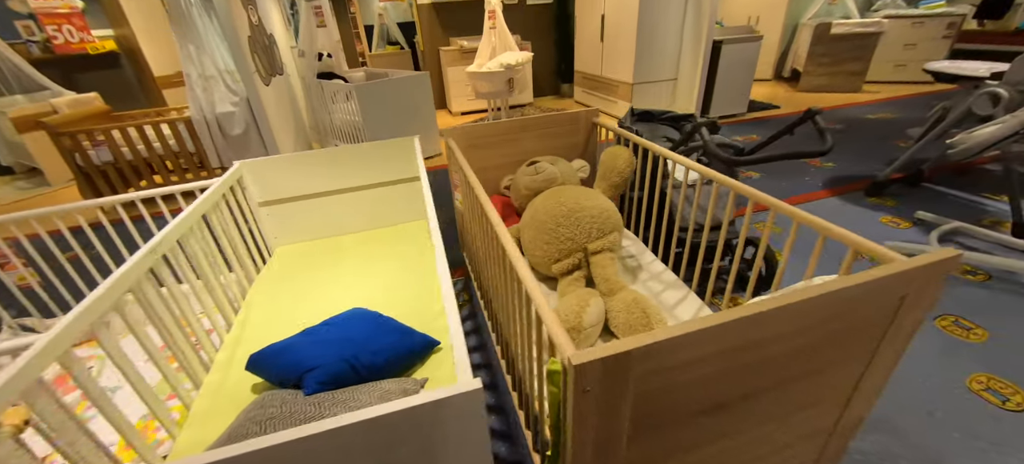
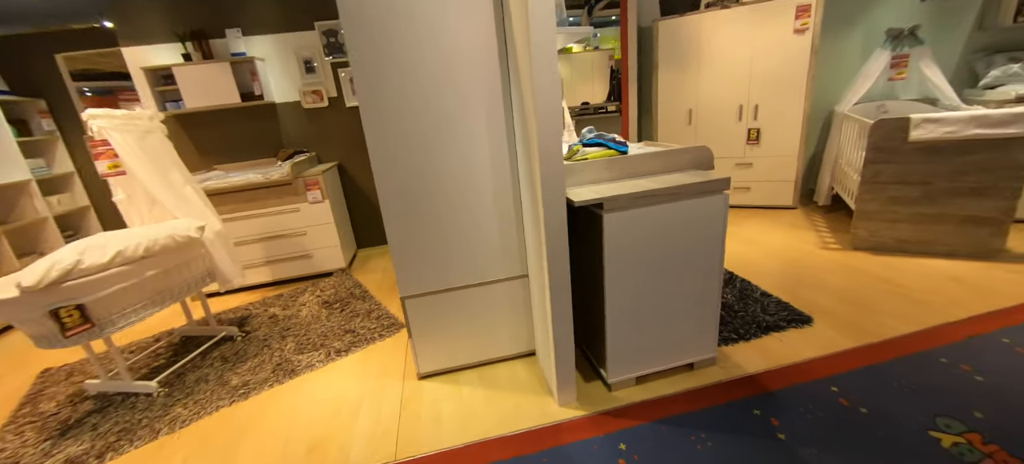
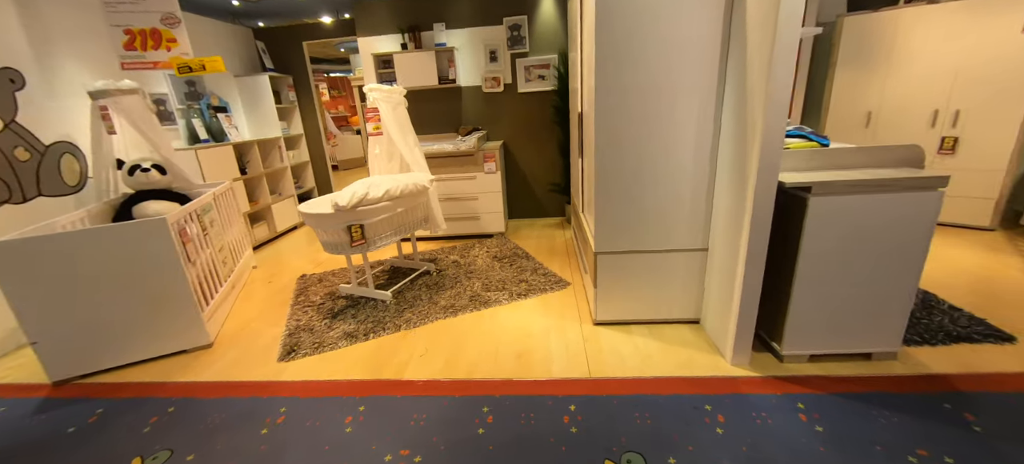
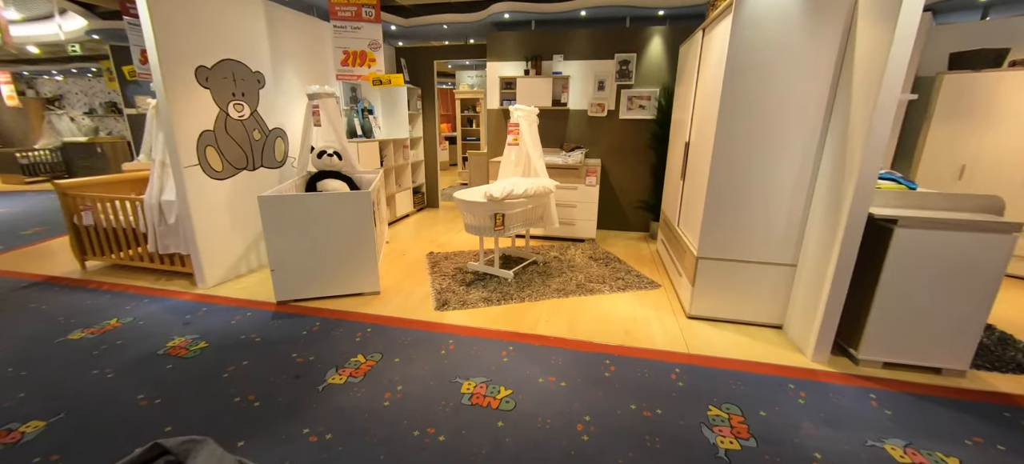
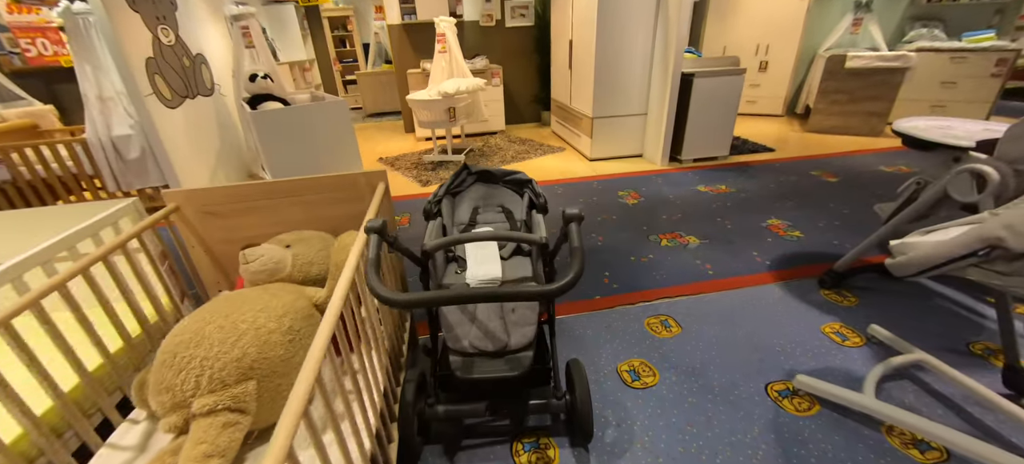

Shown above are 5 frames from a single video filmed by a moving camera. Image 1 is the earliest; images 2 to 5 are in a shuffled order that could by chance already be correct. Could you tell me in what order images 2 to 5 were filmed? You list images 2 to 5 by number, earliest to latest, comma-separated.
5, 4, 3, 2
